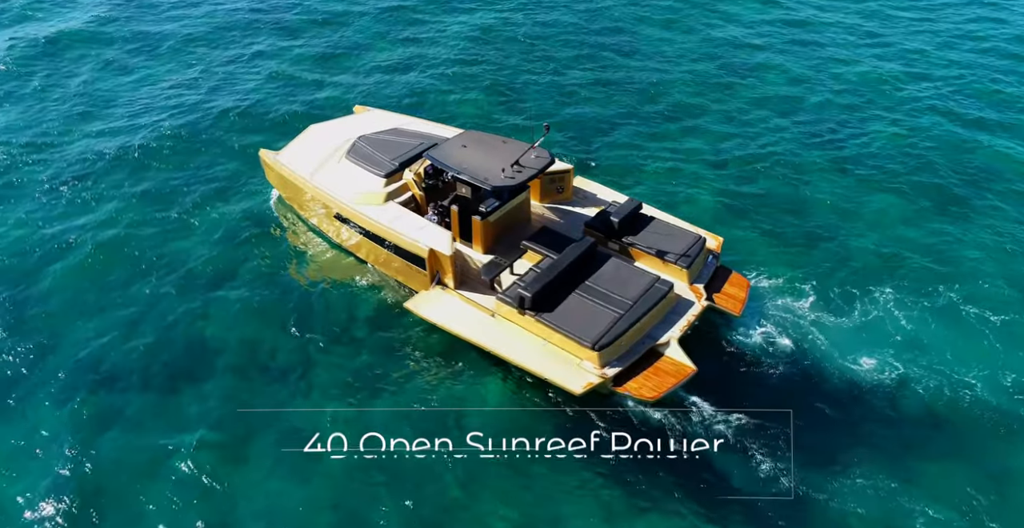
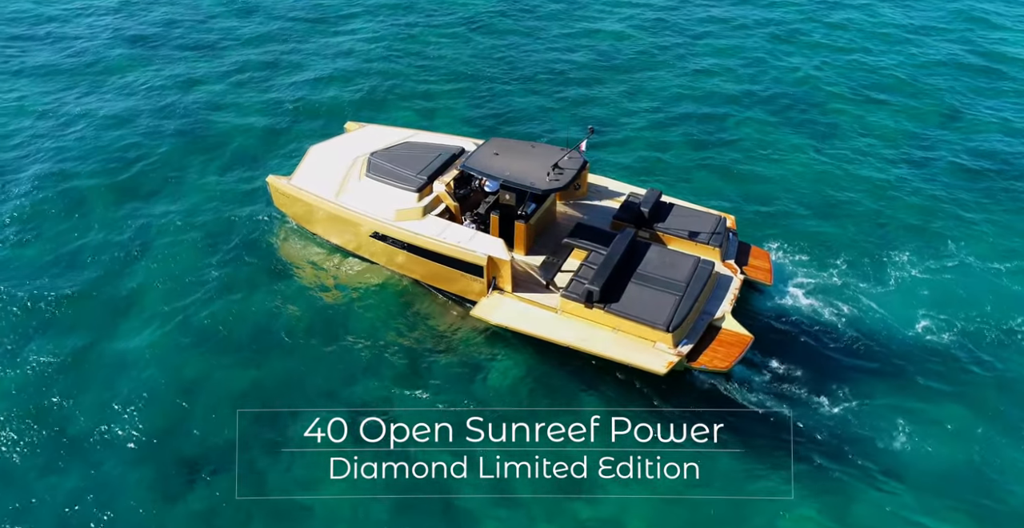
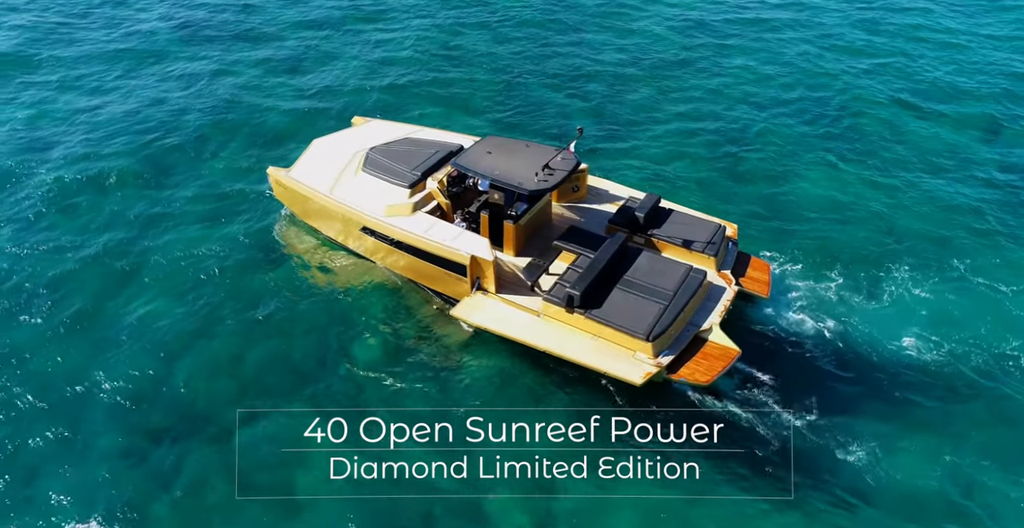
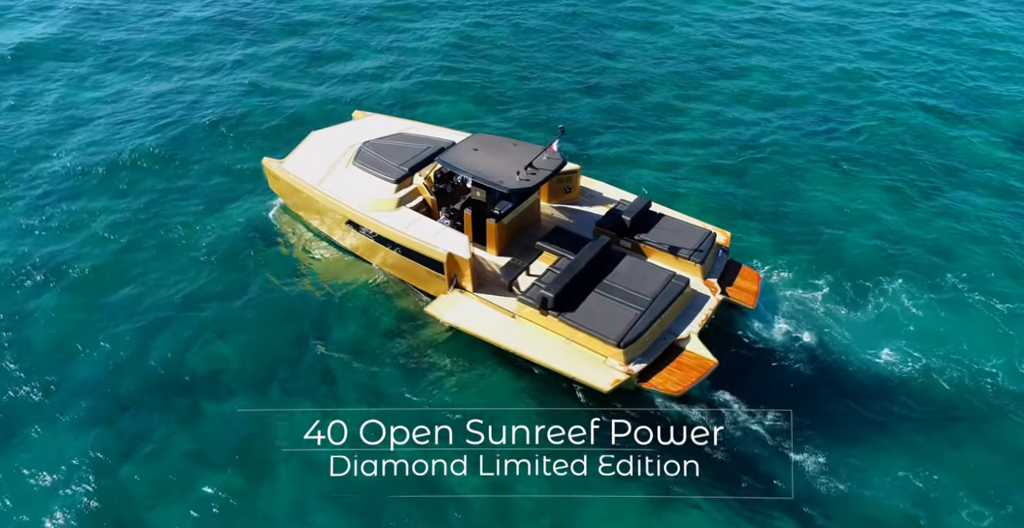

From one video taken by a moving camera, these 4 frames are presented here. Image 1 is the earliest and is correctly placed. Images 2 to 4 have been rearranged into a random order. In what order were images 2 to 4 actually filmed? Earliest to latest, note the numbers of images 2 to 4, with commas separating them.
4, 3, 2
